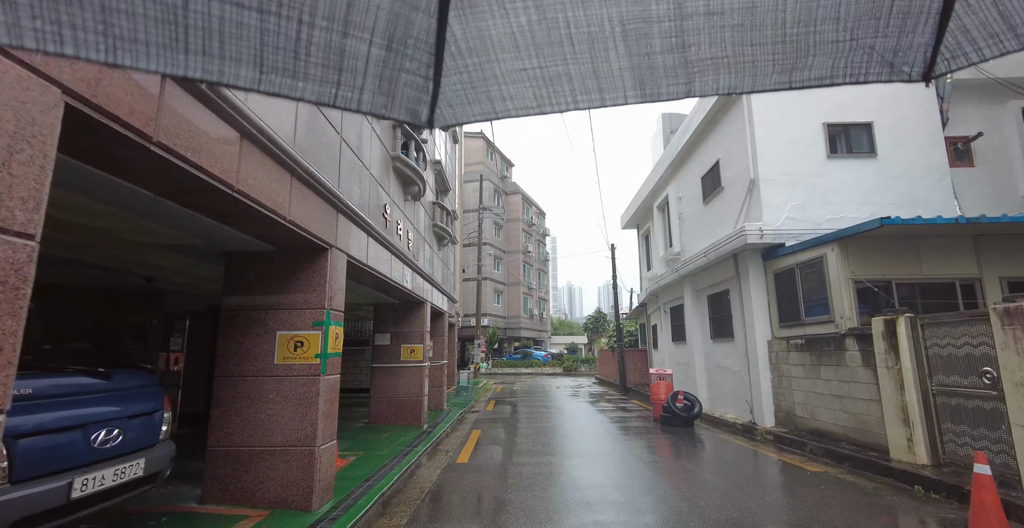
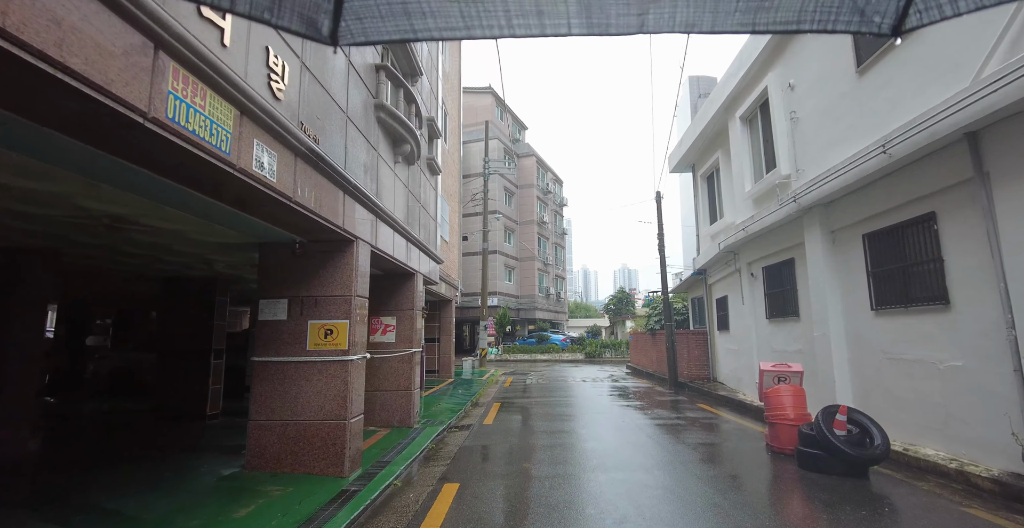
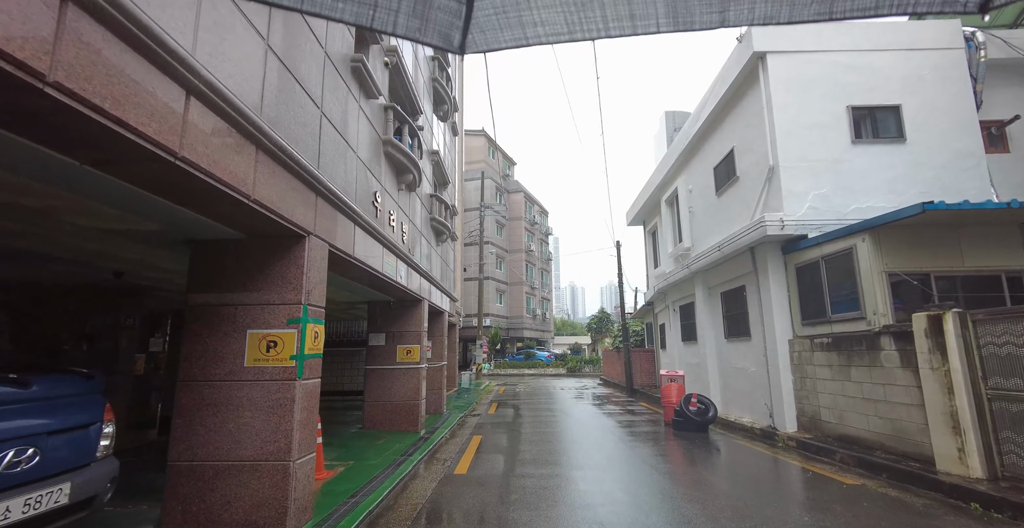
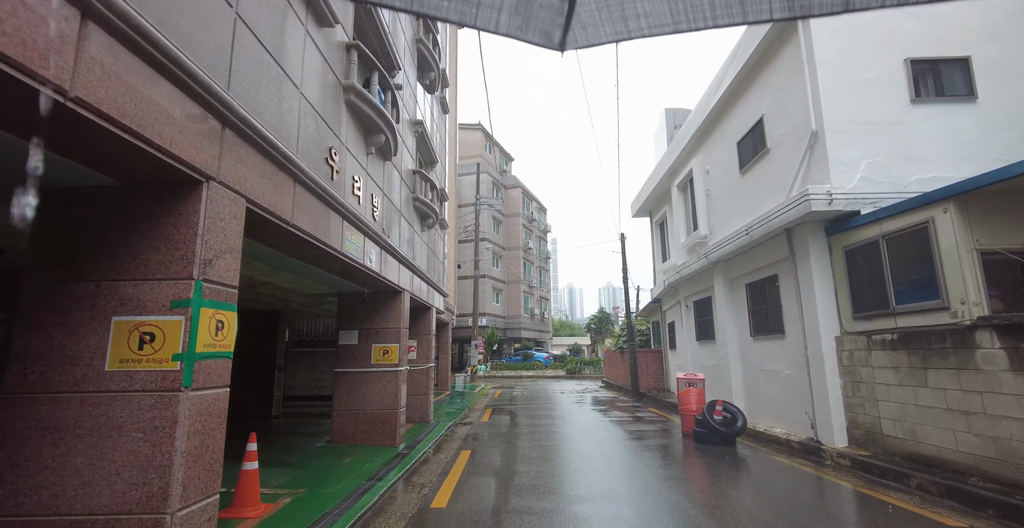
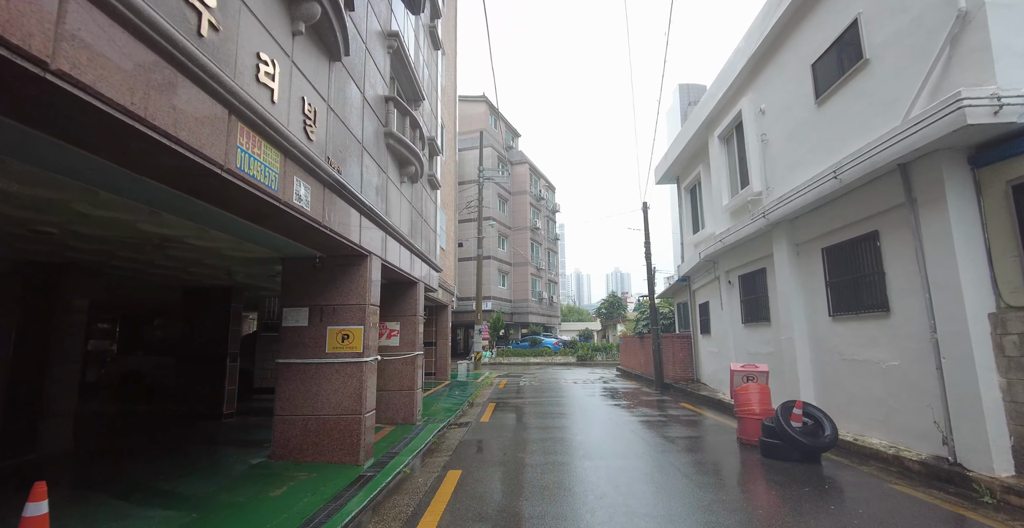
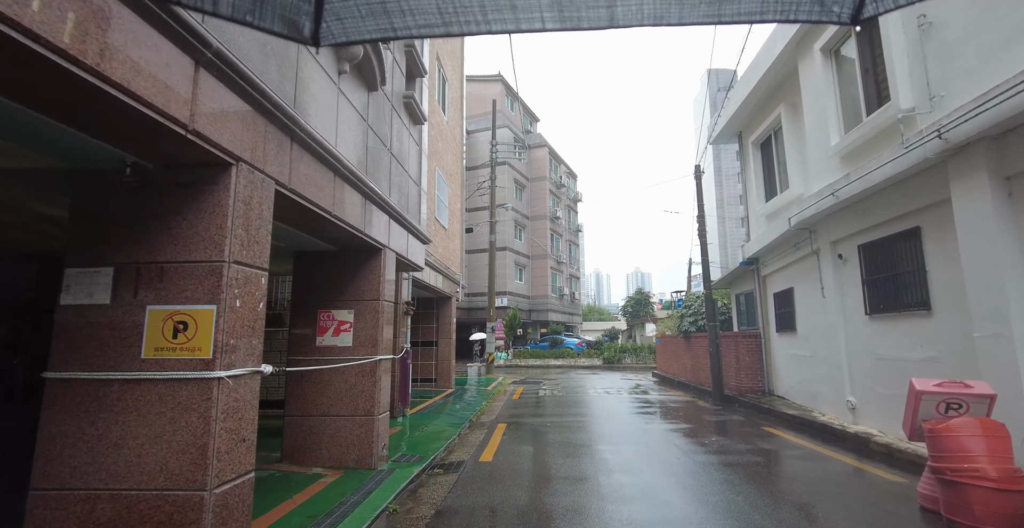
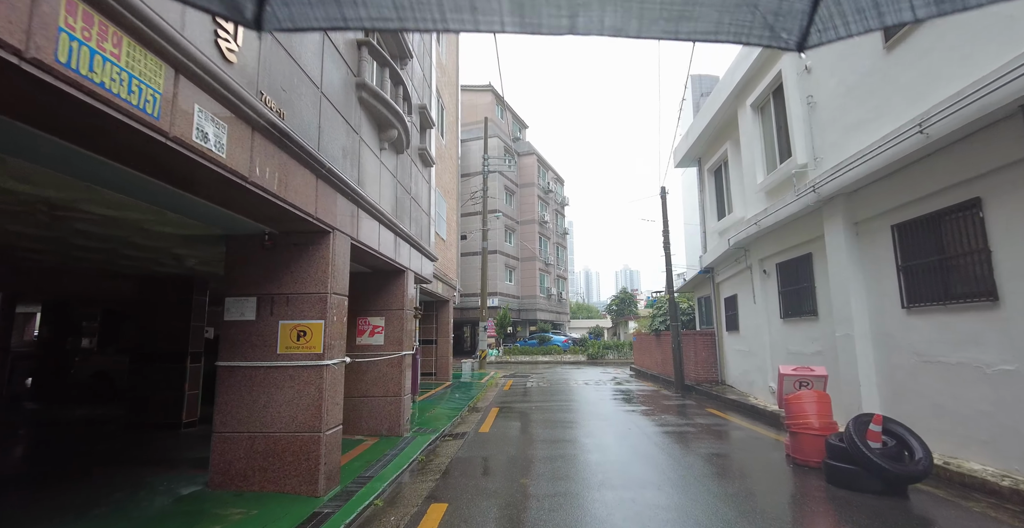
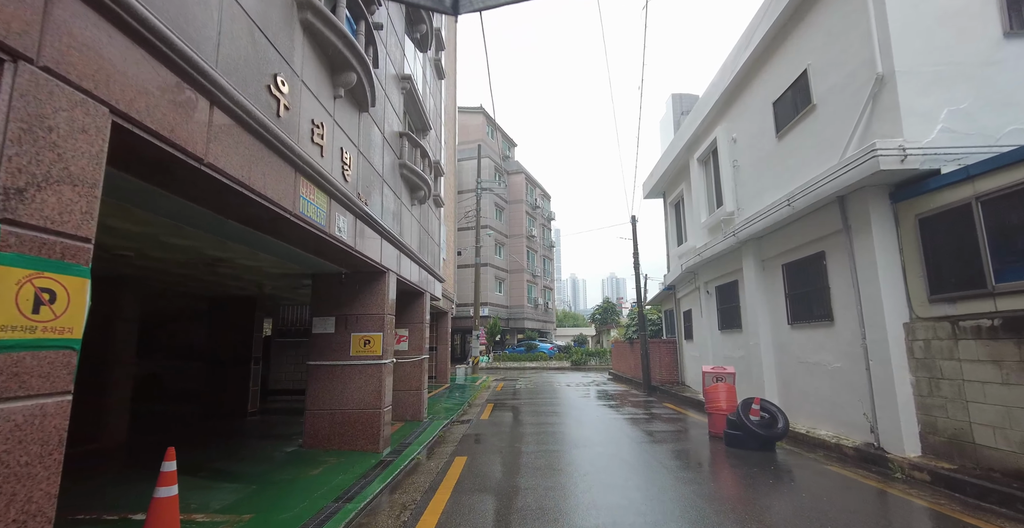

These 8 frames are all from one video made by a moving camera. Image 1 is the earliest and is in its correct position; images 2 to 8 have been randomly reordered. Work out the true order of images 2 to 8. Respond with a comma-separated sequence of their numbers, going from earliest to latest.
3, 4, 8, 5, 2, 7, 6
